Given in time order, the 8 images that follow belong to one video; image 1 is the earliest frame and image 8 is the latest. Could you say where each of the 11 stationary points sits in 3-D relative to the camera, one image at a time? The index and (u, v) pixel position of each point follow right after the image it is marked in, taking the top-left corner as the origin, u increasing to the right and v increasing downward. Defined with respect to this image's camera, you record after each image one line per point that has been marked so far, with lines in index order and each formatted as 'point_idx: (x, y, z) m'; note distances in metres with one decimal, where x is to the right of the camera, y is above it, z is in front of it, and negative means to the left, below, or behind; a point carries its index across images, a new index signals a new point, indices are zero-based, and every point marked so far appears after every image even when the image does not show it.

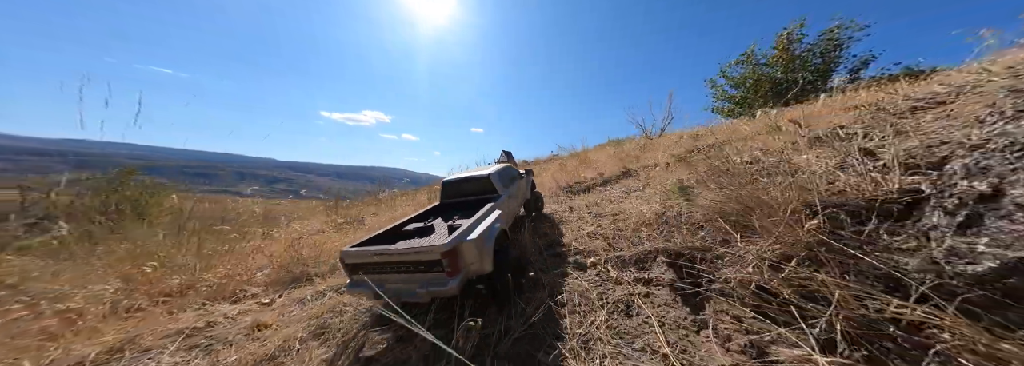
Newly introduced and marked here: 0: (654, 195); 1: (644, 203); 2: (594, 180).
0: (+3.1, -0.3, +4.6) m
1: (+2.7, -0.4, +4.4) m
2: (+3.2, +0.1, +7.9) m
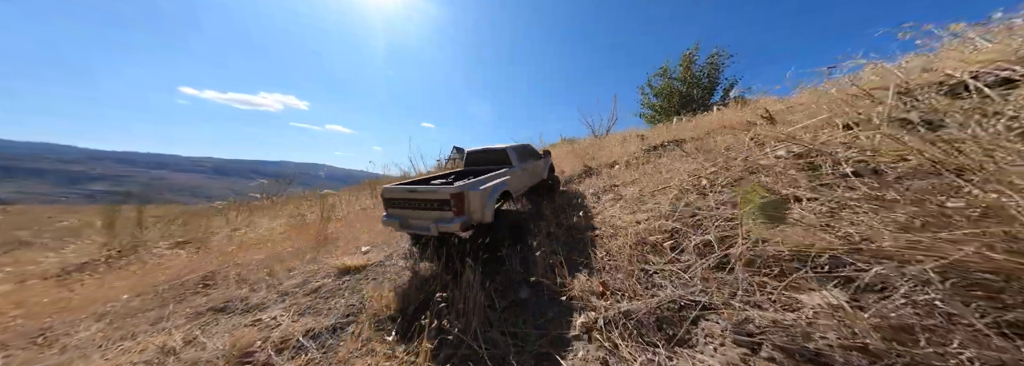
0: (+2.2, -0.3, +3.4) m
1: (+1.9, -0.4, +3.1) m
2: (+1.6, +0.1, +6.7) m
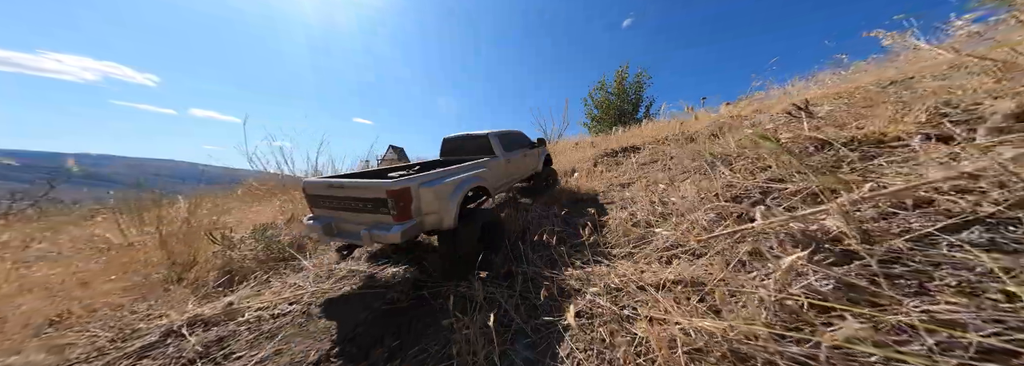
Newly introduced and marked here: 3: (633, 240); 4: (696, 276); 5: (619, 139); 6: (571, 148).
0: (+1.4, -0.4, +2.0) m
1: (+1.2, -0.6, +1.6) m
2: (+0.1, -0.1, +5.0) m
3: (+1.3, -0.5, +2.2) m
4: (+1.2, -0.6, +1.4) m
5: (+4.3, +1.7, +8.5) m
6: (+2.8, +1.7, +10.2) m
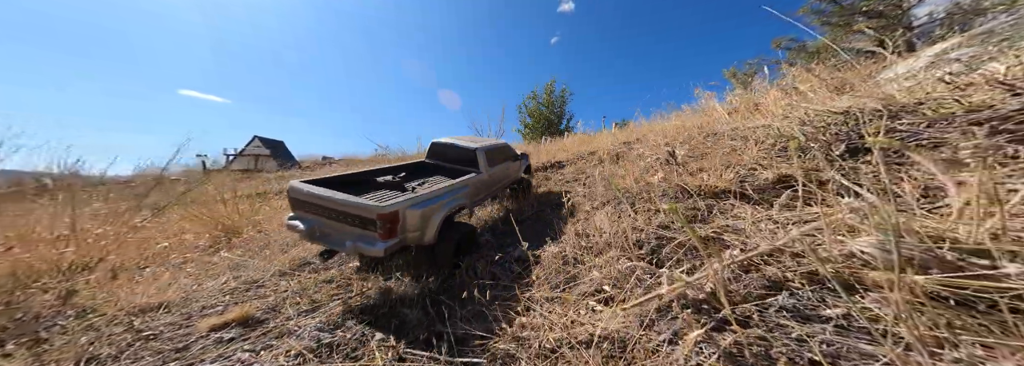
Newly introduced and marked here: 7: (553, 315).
0: (+0.8, -0.9, +2.2) m
1: (+0.7, -1.0, +1.7) m
2: (-1.5, -0.6, +4.6) m
3: (+0.6, -1.0, +2.4) m
4: (+0.8, -1.0, +1.6) m
5: (+1.2, +1.1, +9.4) m
6: (-0.7, +1.0, +10.4) m
7: (+0.4, -1.1, +2.0) m
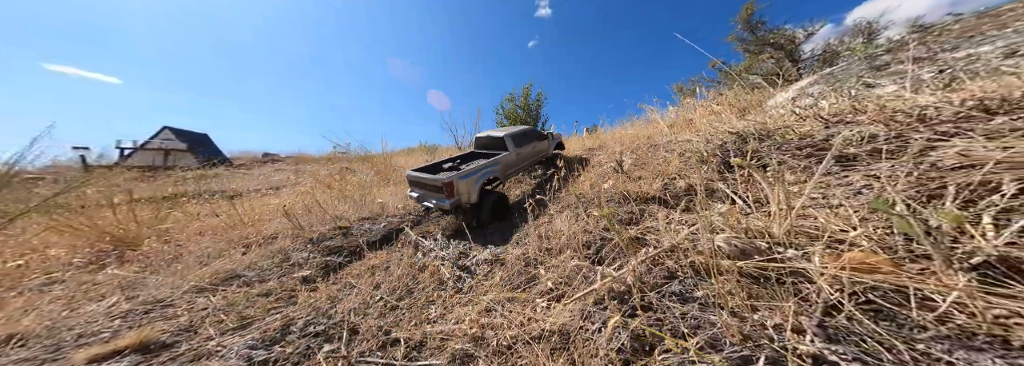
0: (+0.4, -1.0, +2.4) m
1: (+0.3, -1.1, +1.9) m
2: (-2.2, -0.7, +4.5) m
3: (+0.1, -1.1, +2.5) m
4: (+0.4, -1.1, +1.8) m
5: (-0.1, +0.9, +9.6) m
6: (-2.1, +0.8, +10.4) m
7: (0.0, -1.2, +2.1) m
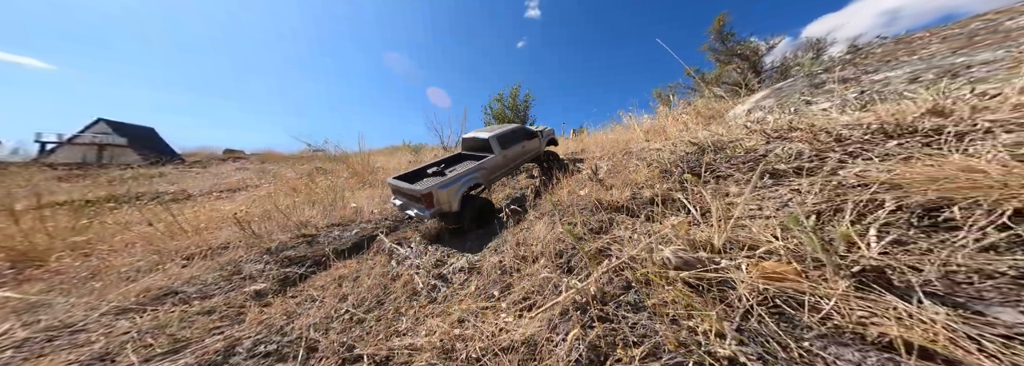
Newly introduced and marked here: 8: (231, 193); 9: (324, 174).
0: (+0.1, -1.1, +2.3) m
1: (0.0, -1.2, +1.9) m
2: (-2.6, -0.8, +4.3) m
3: (-0.2, -1.1, +2.5) m
4: (+0.1, -1.1, +1.8) m
5: (-0.9, +0.7, +9.5) m
6: (-3.0, +0.7, +10.2) m
7: (-0.3, -1.2, +2.1) m
8: (-7.3, -0.3, +6.0) m
9: (-5.4, +0.2, +6.6) m
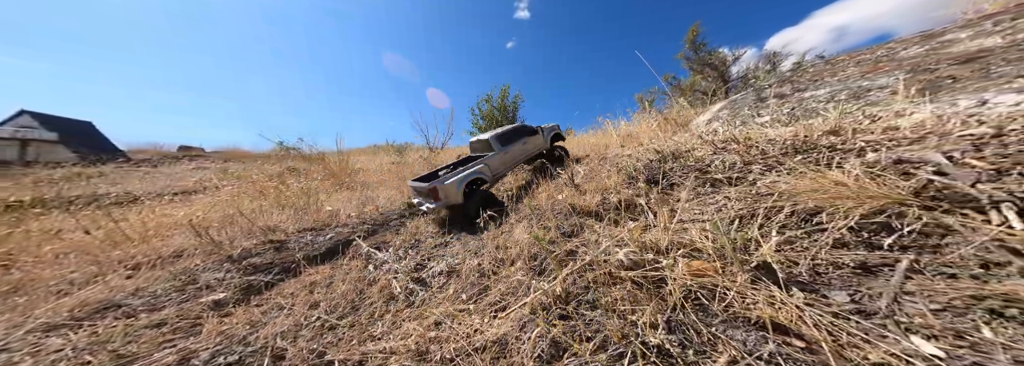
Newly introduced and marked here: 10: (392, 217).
0: (-0.2, -1.1, +2.4) m
1: (-0.2, -1.2, +2.0) m
2: (-3.0, -0.8, +4.2) m
3: (-0.4, -1.2, +2.5) m
4: (-0.1, -1.2, +1.8) m
5: (-1.6, +0.6, +9.5) m
6: (-3.8, +0.5, +10.1) m
7: (-0.5, -1.3, +2.1) m
8: (-7.8, -0.3, +5.6) m
9: (-5.9, +0.2, +6.3) m
10: (-2.5, -0.7, +4.7) m
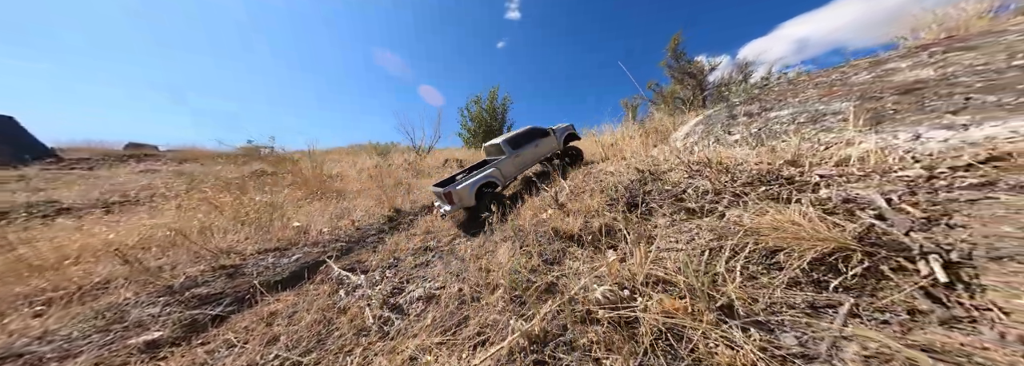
0: (-0.4, -1.4, +2.3) m
1: (-0.4, -1.4, +1.8) m
2: (-3.3, -1.2, +3.9) m
3: (-0.7, -1.5, +2.4) m
4: (-0.3, -1.4, +1.7) m
5: (-2.2, -0.2, +9.4) m
6: (-4.4, -0.3, +9.9) m
7: (-0.7, -1.5, +1.9) m
8: (-8.2, -0.7, +5.1) m
9: (-6.3, -0.3, +5.9) m
10: (-2.8, -1.1, +4.5) m
